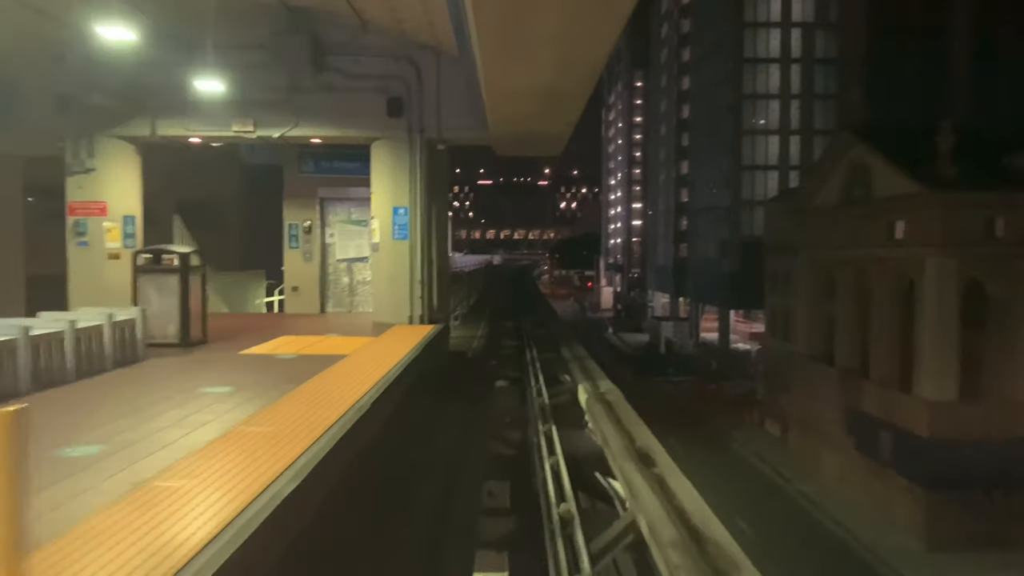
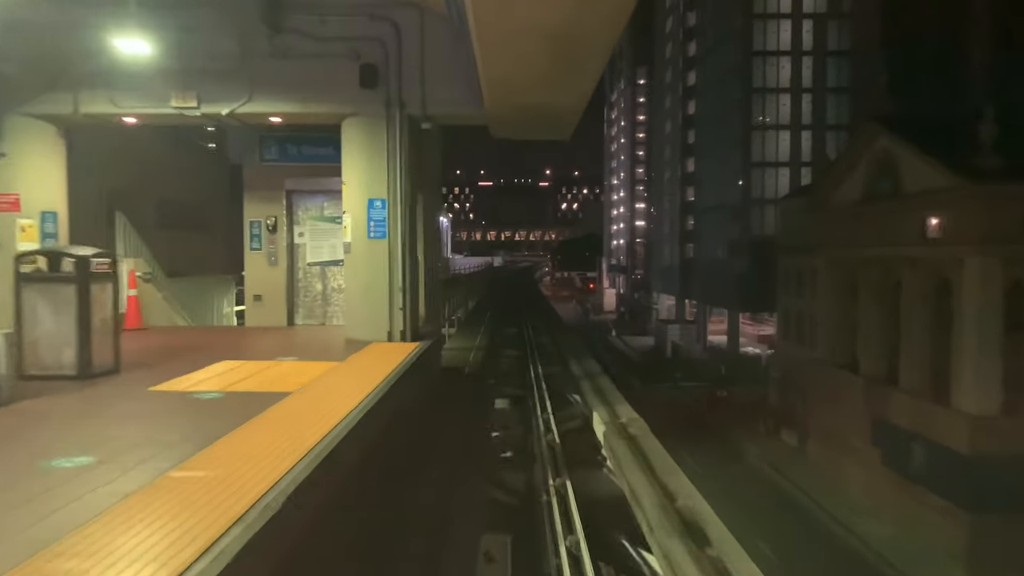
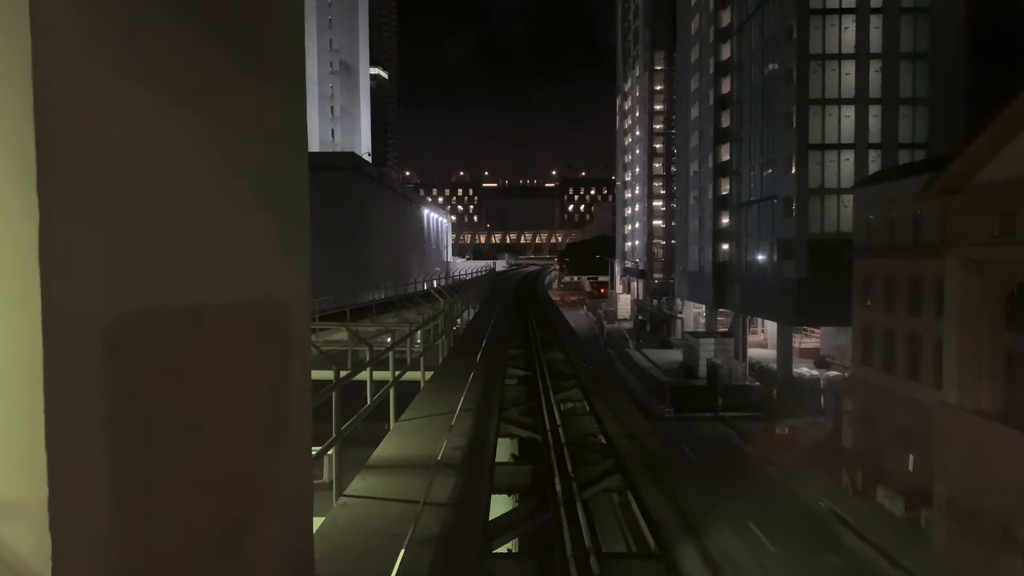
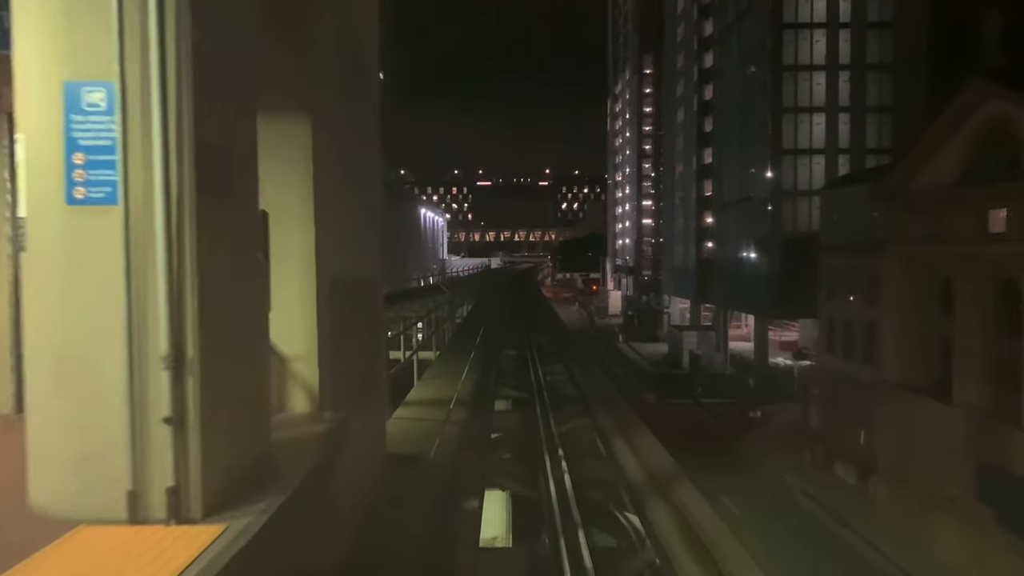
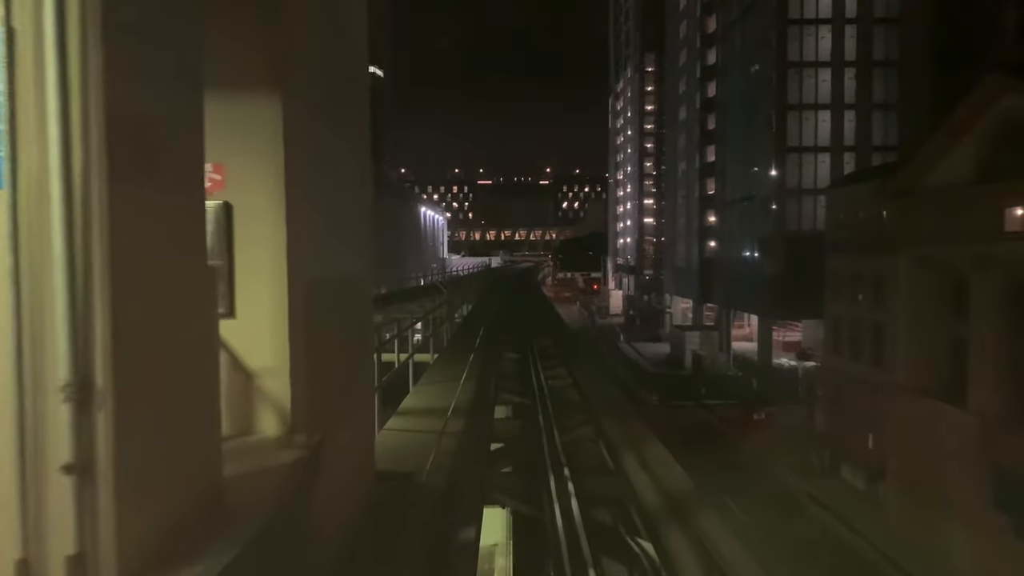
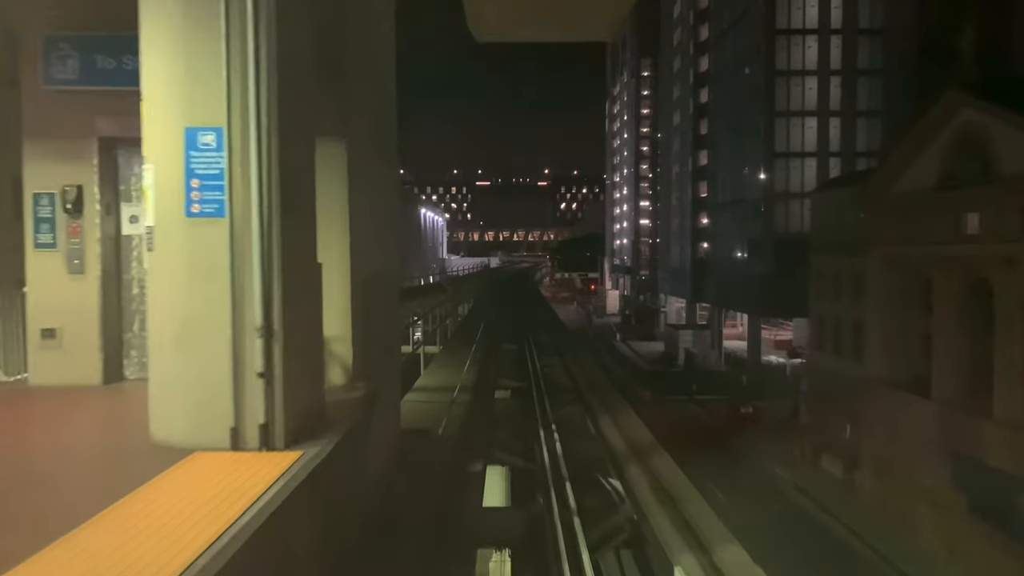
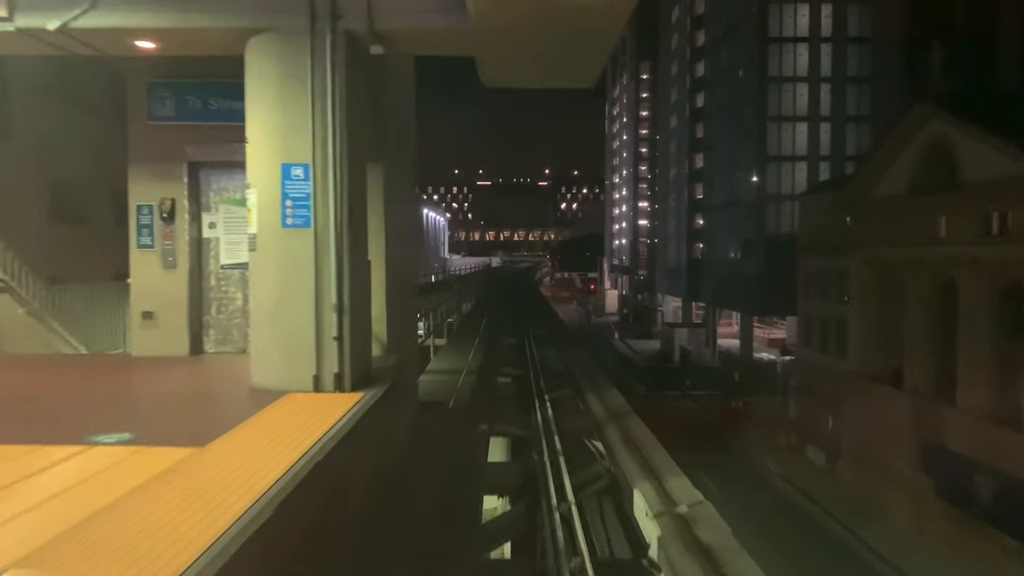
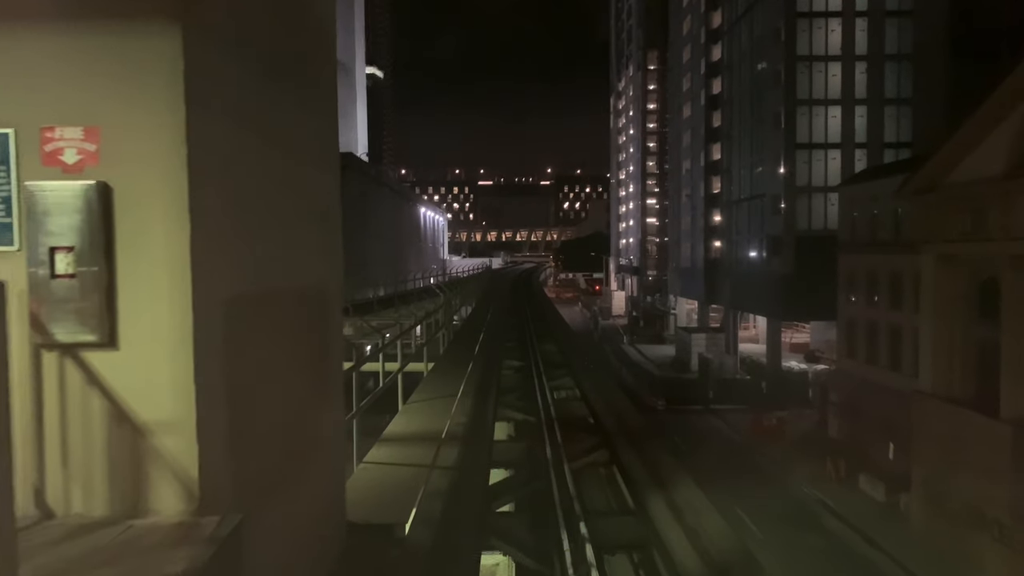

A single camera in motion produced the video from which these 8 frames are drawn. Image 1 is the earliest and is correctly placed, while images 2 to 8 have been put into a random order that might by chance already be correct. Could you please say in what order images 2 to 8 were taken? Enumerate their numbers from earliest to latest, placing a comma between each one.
2, 7, 6, 4, 5, 8, 3
